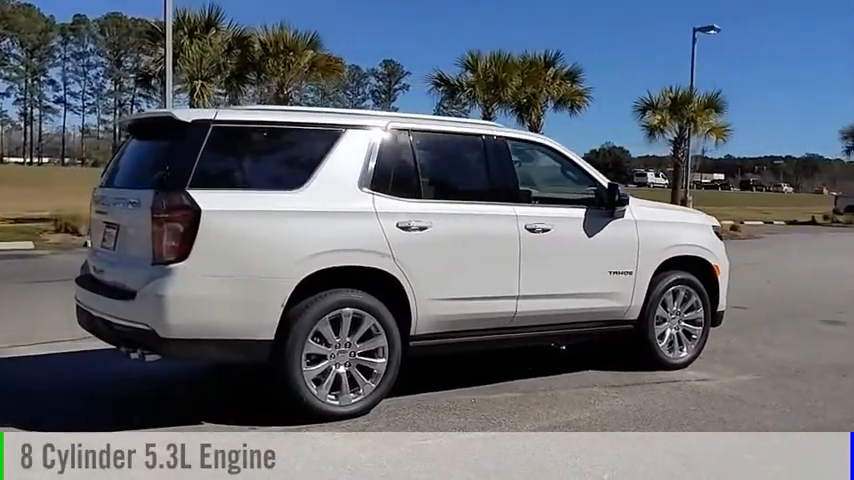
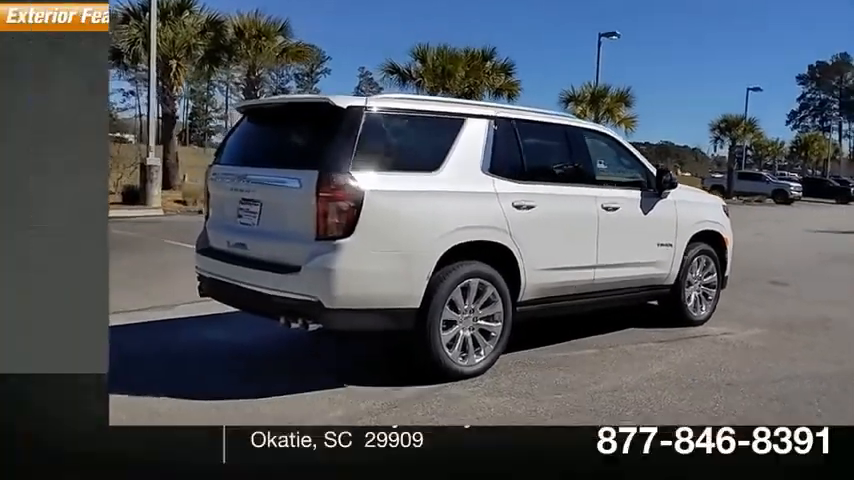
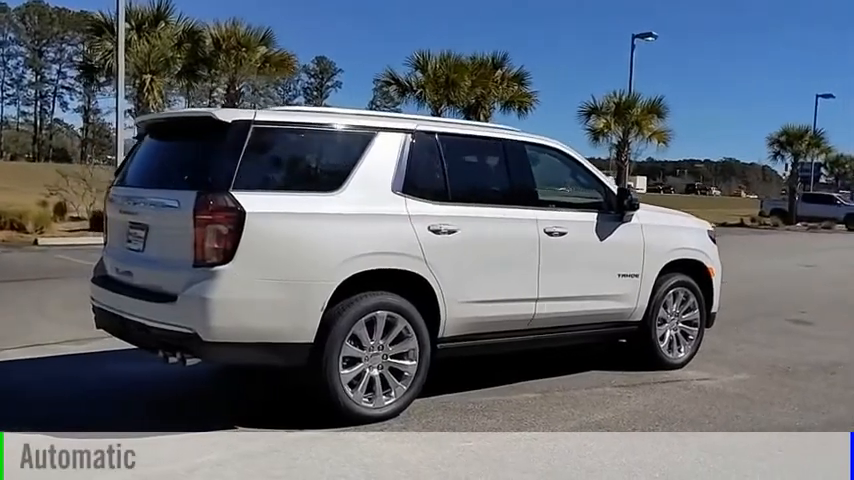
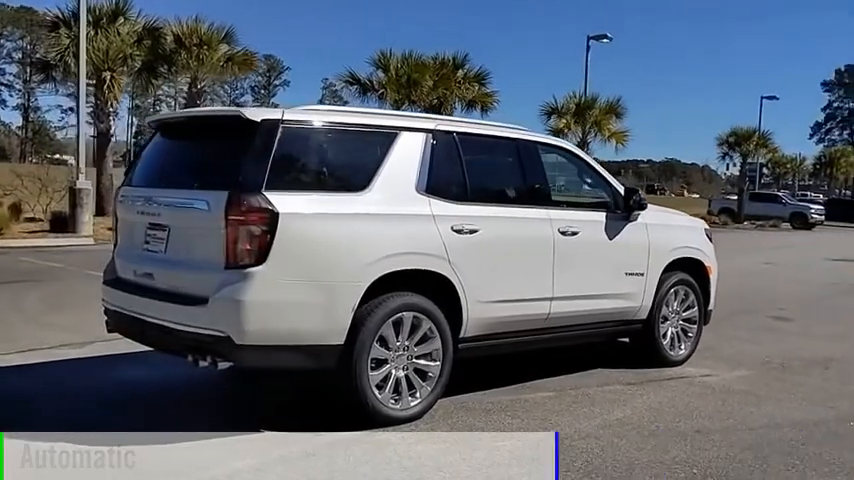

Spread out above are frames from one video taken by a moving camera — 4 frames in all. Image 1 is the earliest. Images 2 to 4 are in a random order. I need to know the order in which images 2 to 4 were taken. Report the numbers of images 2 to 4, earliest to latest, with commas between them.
3, 4, 2
